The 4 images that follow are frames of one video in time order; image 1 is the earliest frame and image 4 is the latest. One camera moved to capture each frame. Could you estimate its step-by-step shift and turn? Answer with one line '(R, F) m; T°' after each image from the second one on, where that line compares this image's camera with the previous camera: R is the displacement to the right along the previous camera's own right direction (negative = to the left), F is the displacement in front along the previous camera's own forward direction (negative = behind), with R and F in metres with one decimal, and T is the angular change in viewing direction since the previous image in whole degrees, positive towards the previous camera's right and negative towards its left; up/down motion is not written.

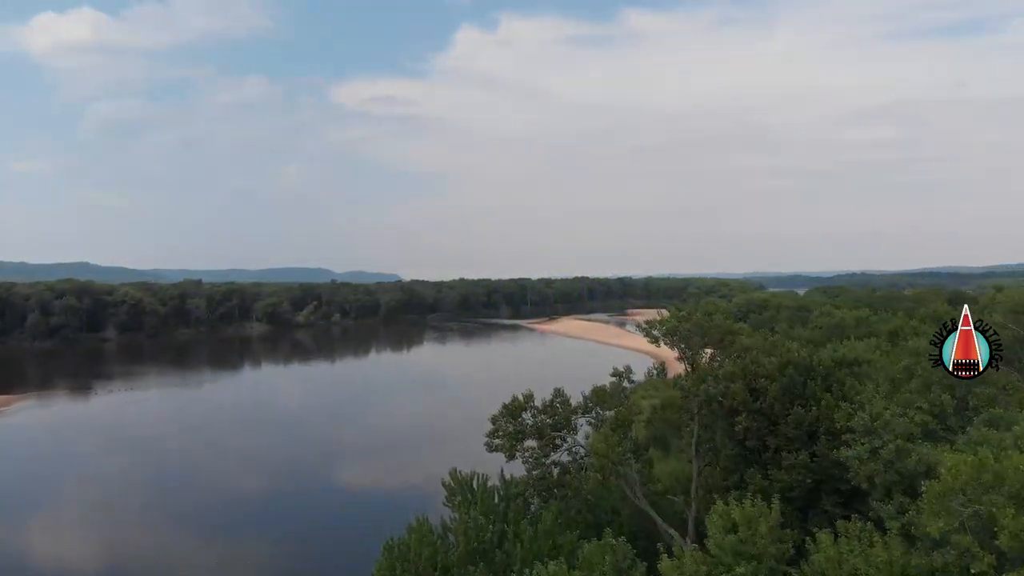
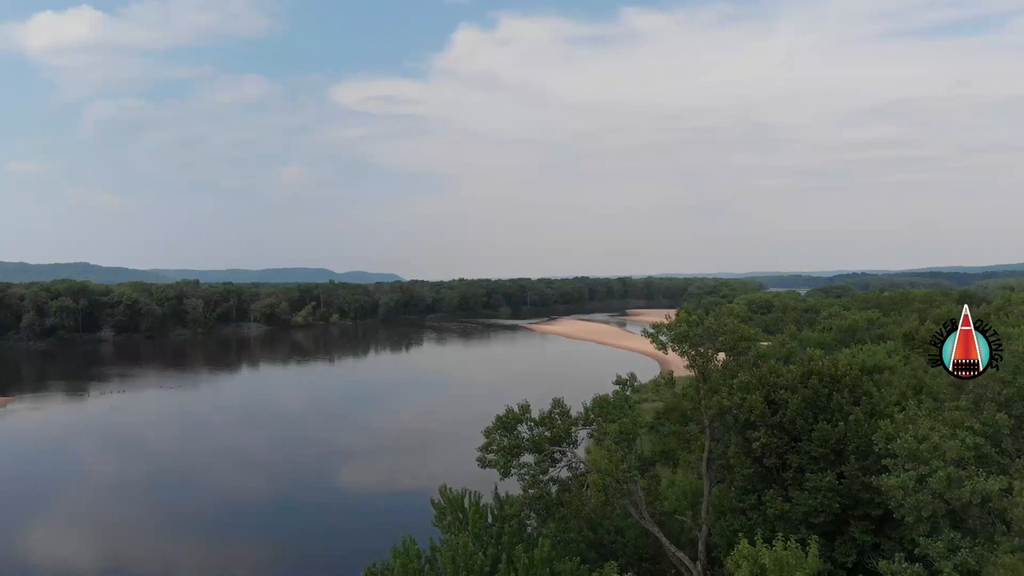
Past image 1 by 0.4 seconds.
(0.0, +0.4) m; 0°
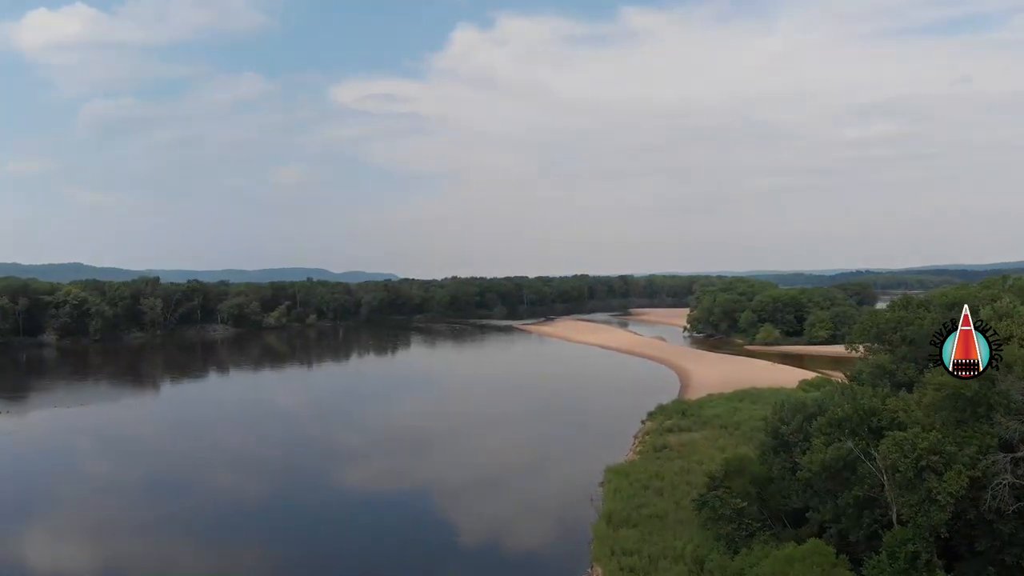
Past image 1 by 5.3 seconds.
(+0.5, +5.1) m; 0°
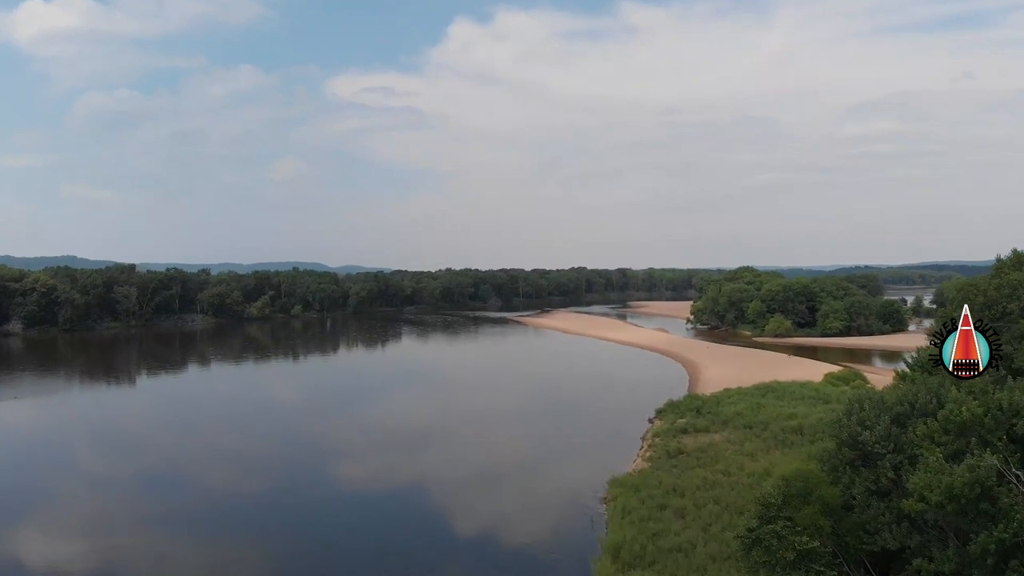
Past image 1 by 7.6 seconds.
(+0.3, +2.4) m; 0°
